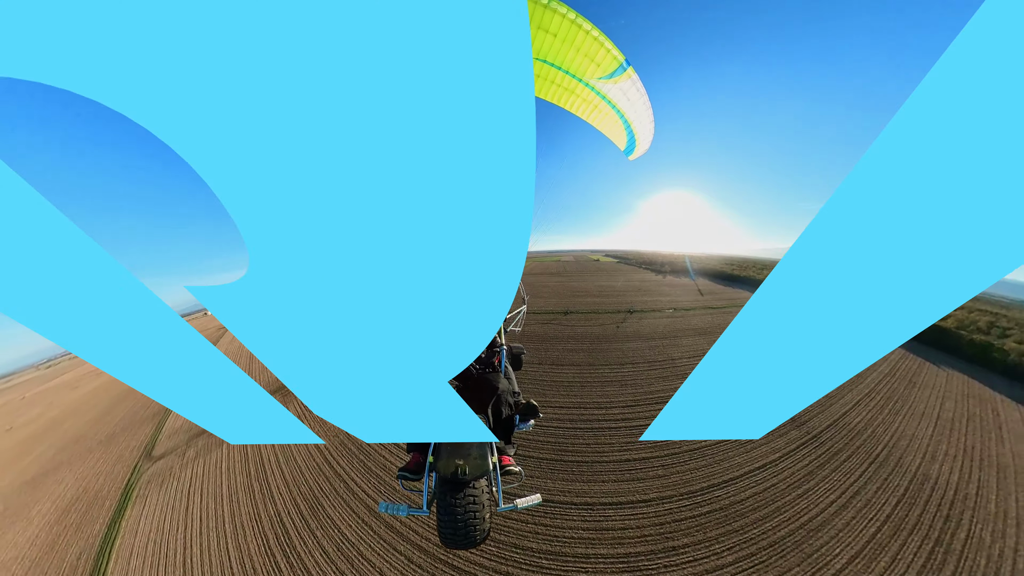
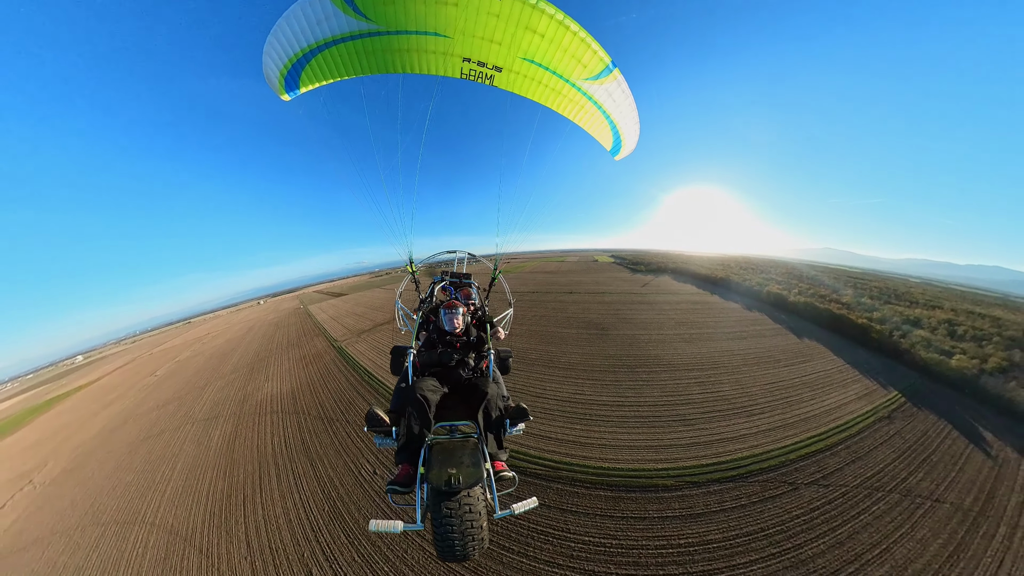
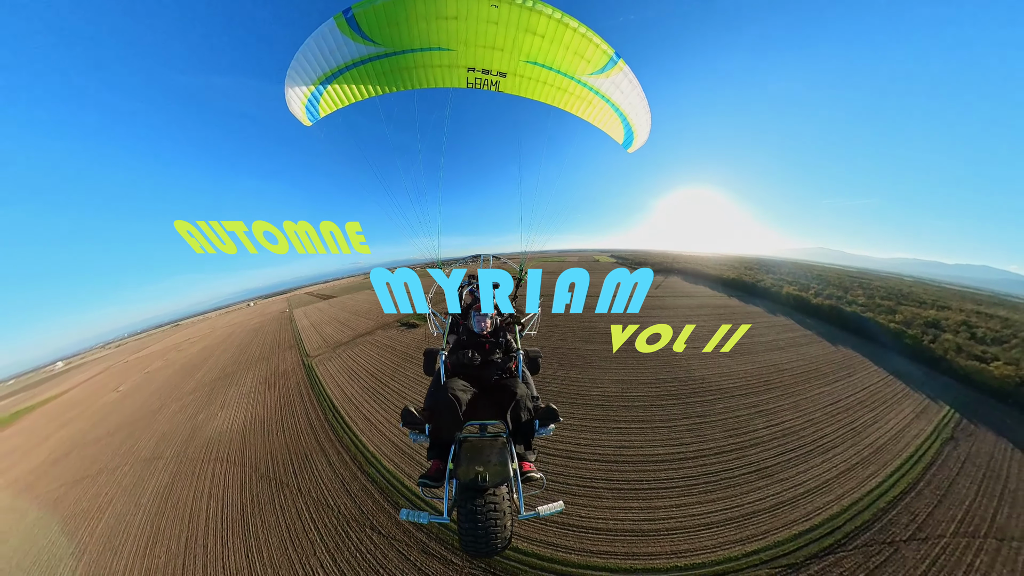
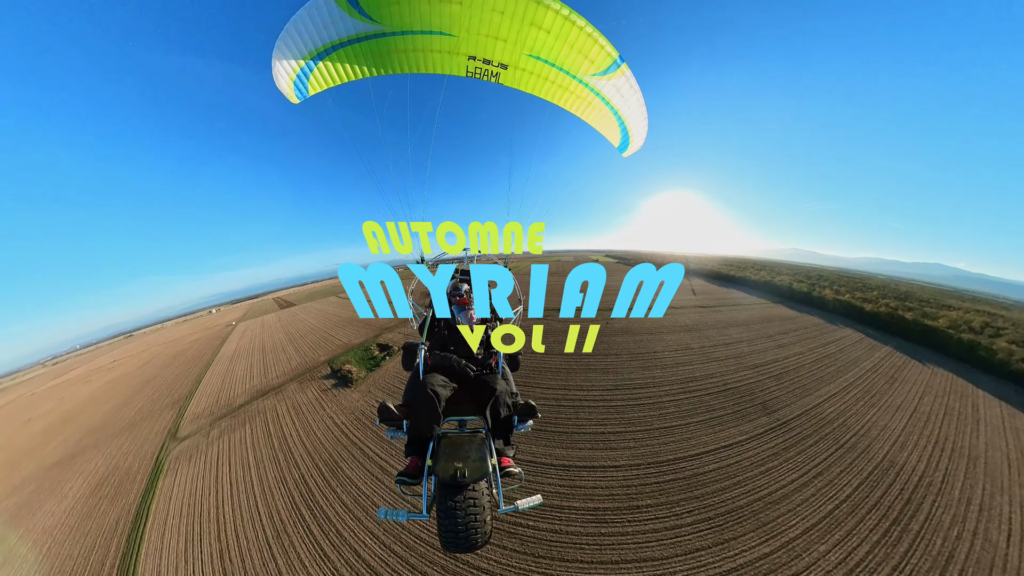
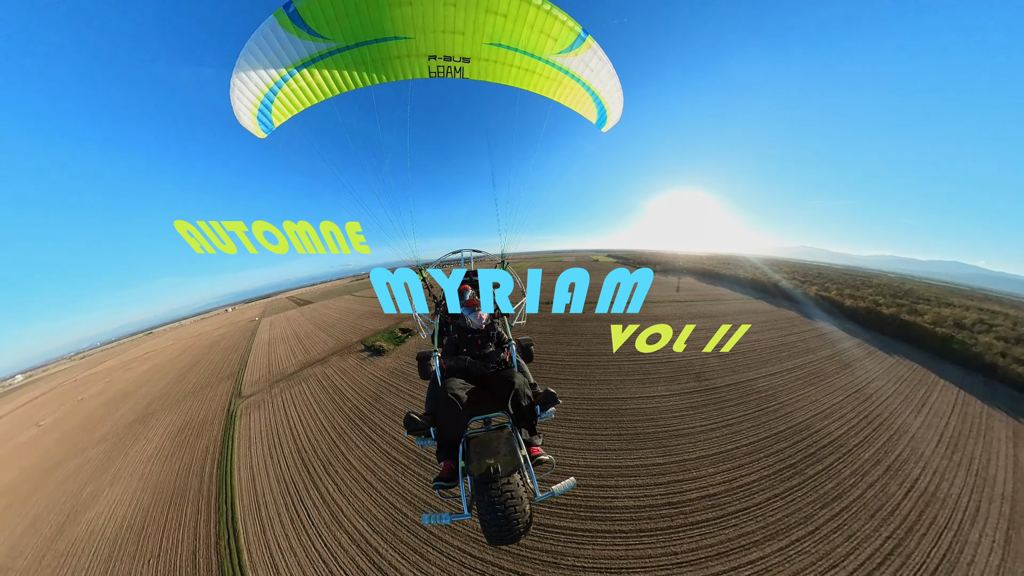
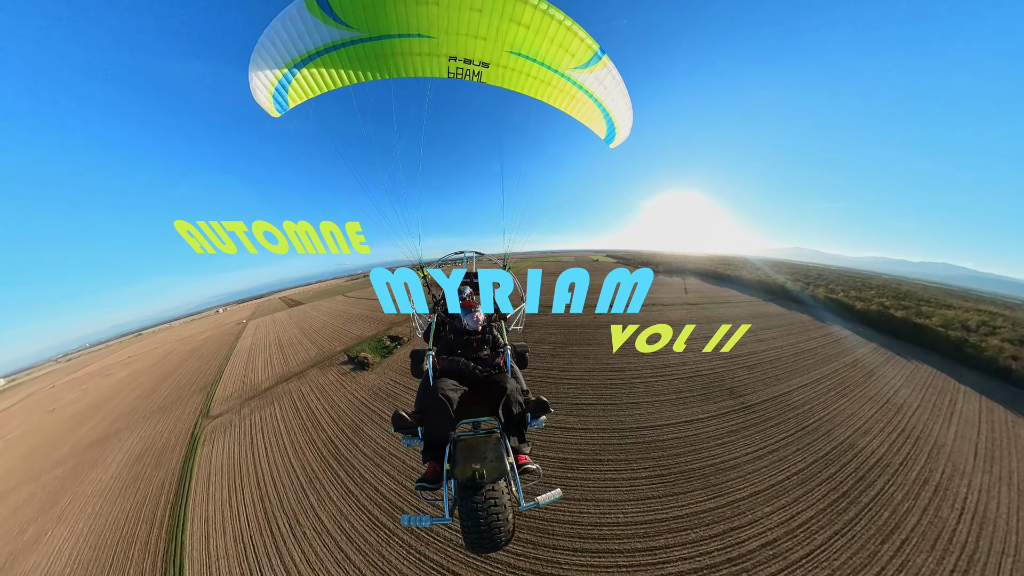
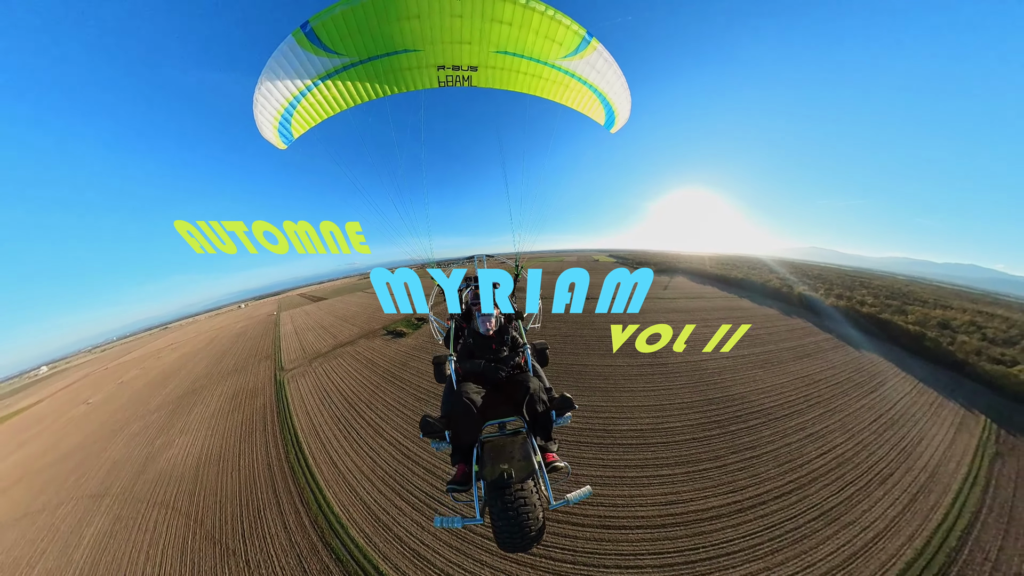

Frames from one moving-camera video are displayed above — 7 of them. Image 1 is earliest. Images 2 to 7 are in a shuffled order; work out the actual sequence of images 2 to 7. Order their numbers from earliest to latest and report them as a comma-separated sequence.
4, 6, 5, 7, 3, 2
